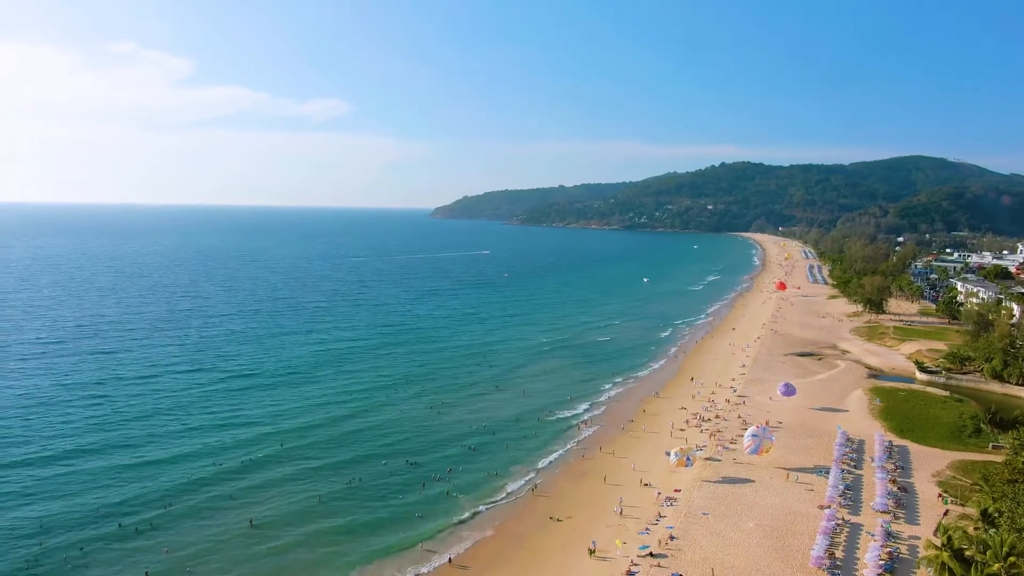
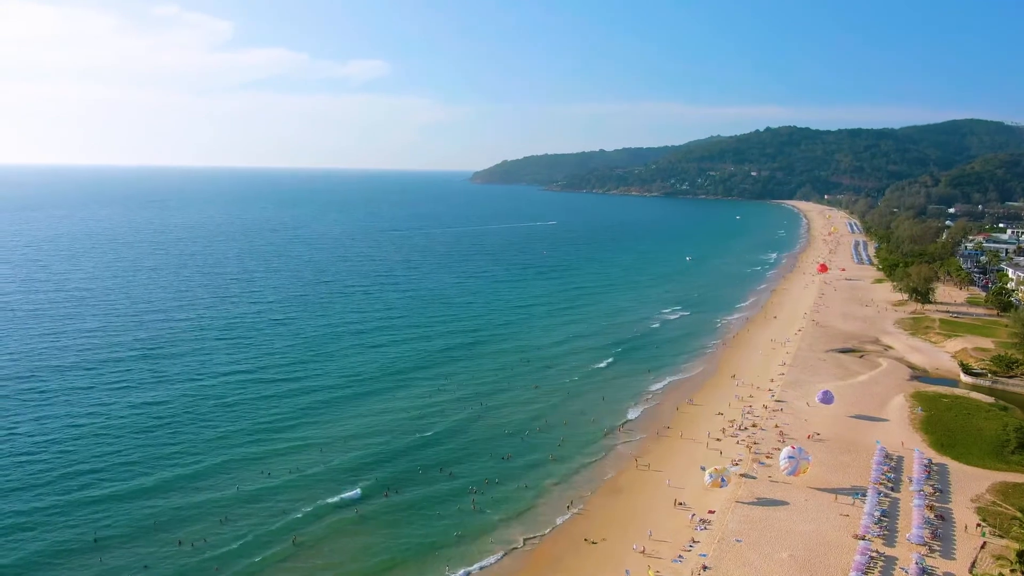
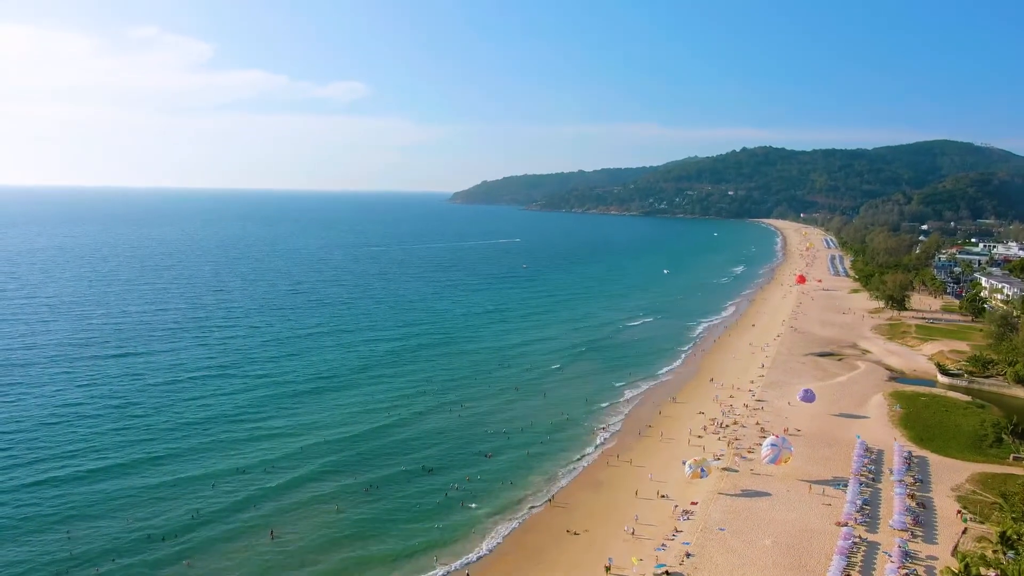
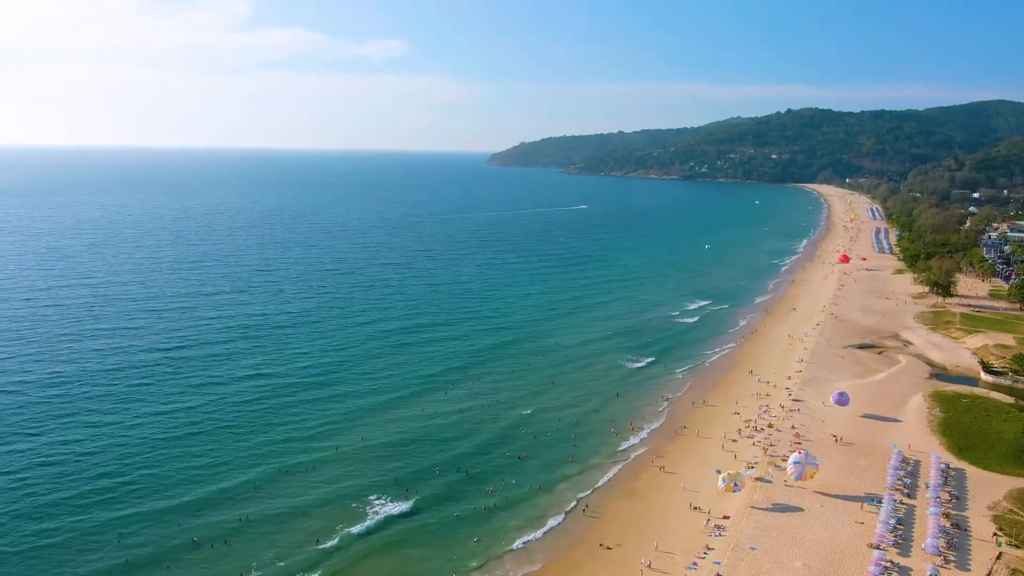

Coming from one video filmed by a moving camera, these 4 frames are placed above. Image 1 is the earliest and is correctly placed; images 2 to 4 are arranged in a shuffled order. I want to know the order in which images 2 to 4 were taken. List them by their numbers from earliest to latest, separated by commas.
3, 2, 4
